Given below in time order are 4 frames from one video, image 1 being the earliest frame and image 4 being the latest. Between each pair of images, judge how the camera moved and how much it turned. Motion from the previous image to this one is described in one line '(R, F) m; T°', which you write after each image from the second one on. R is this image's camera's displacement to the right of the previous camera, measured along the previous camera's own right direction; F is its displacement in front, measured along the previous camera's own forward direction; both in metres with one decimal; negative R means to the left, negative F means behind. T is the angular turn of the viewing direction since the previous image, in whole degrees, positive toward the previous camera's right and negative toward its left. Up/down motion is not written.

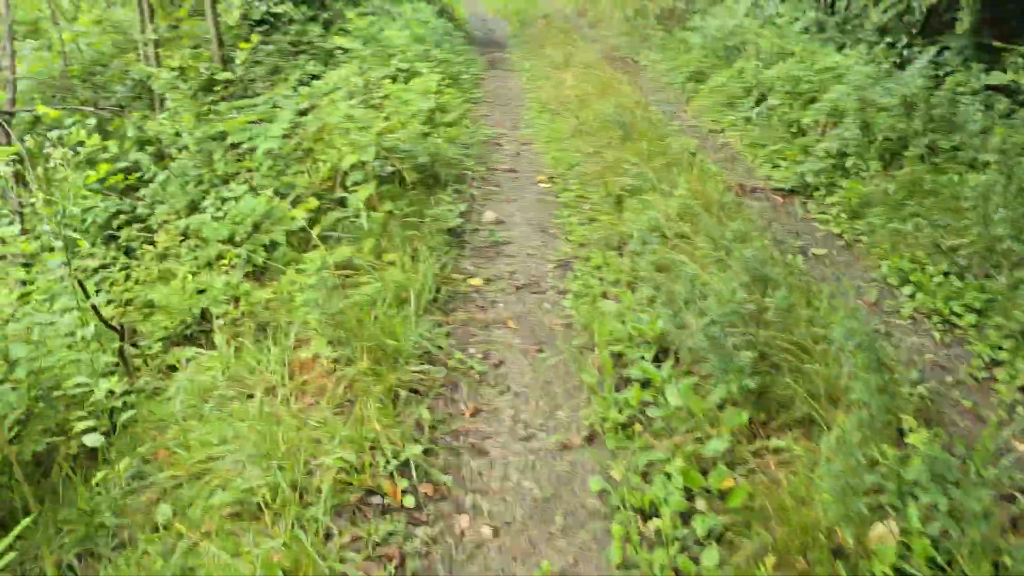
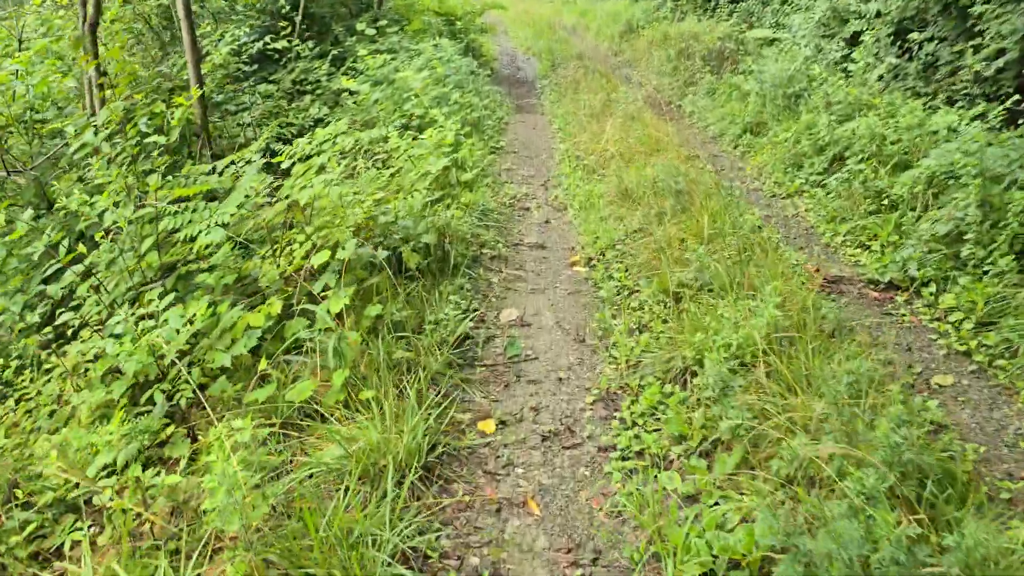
(0.0, +1.3) m; -2°
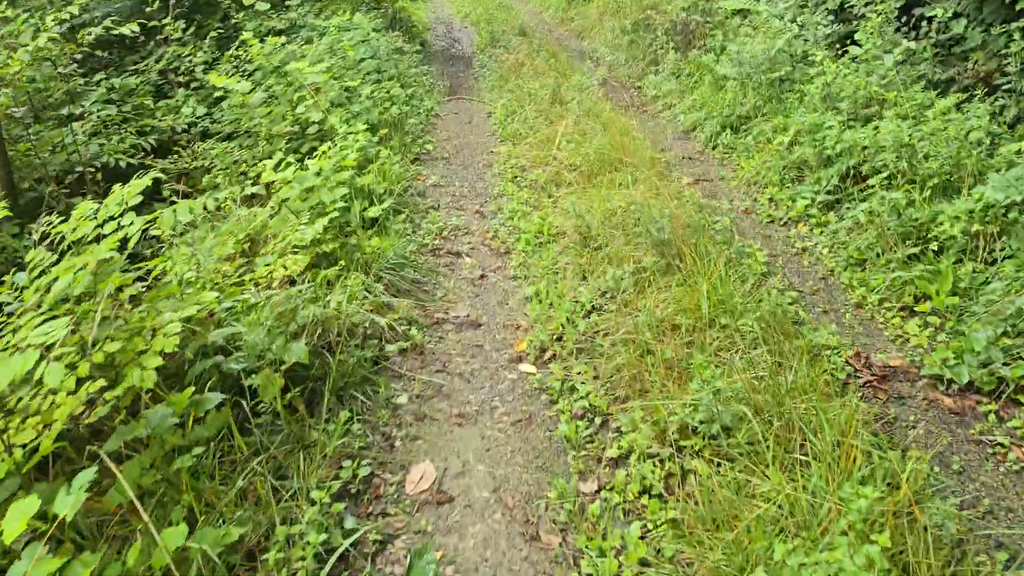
(+0.1, +1.7) m; +3°
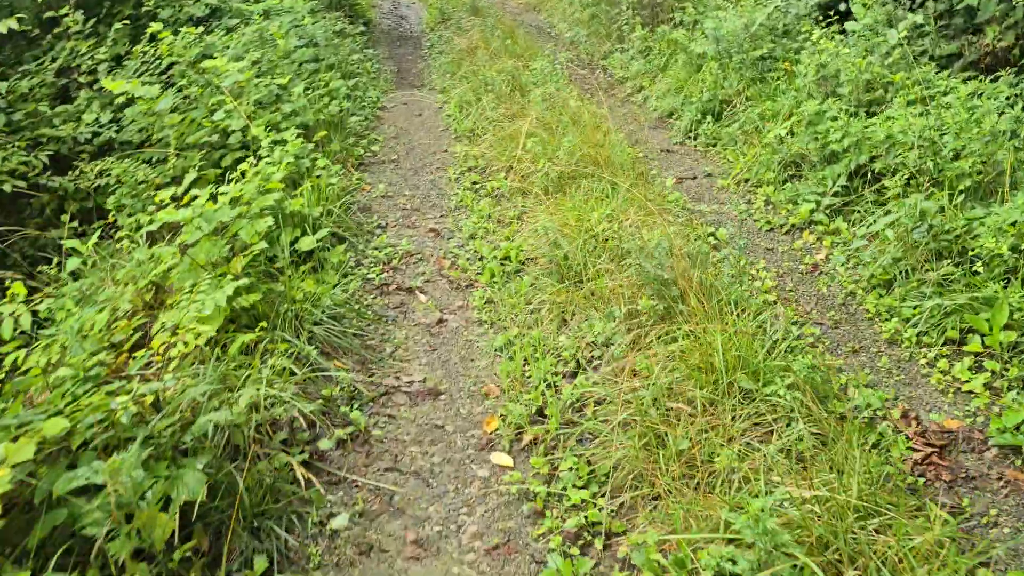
(0.0, +0.8) m; +2°
